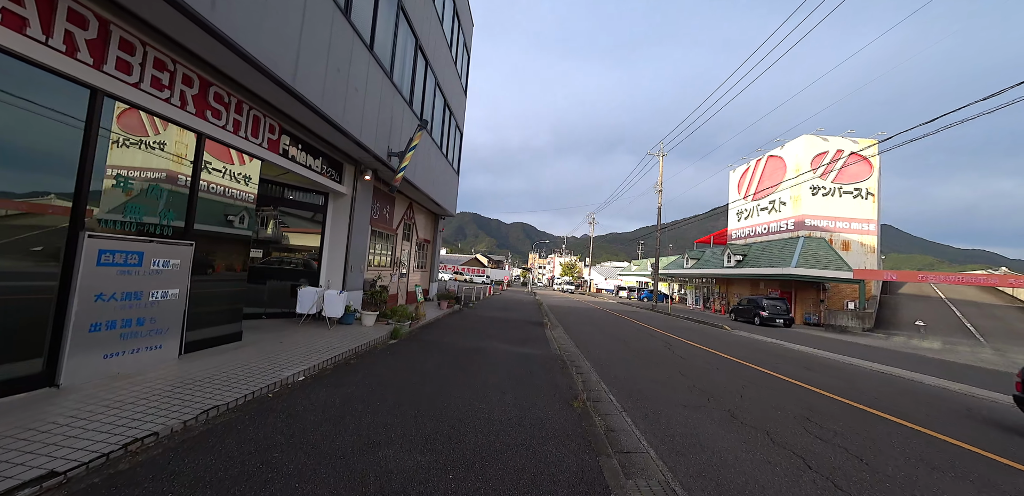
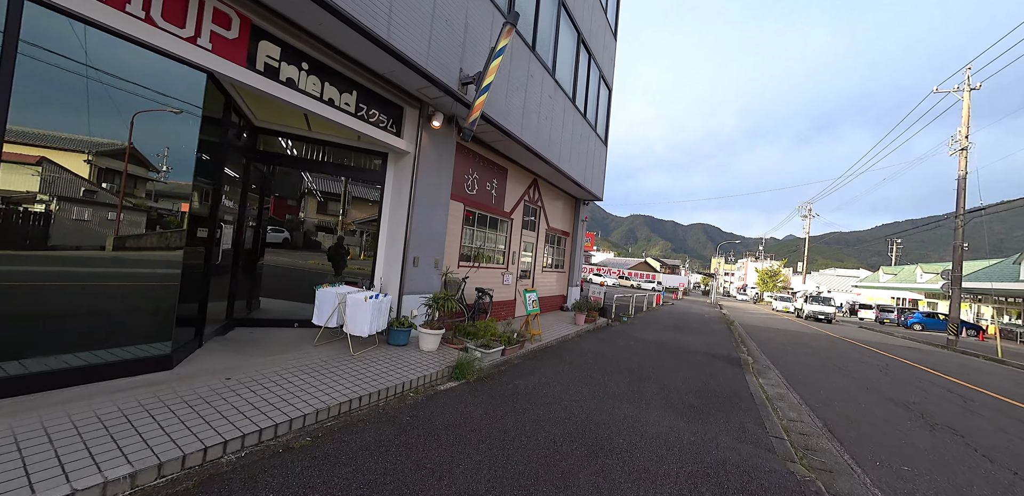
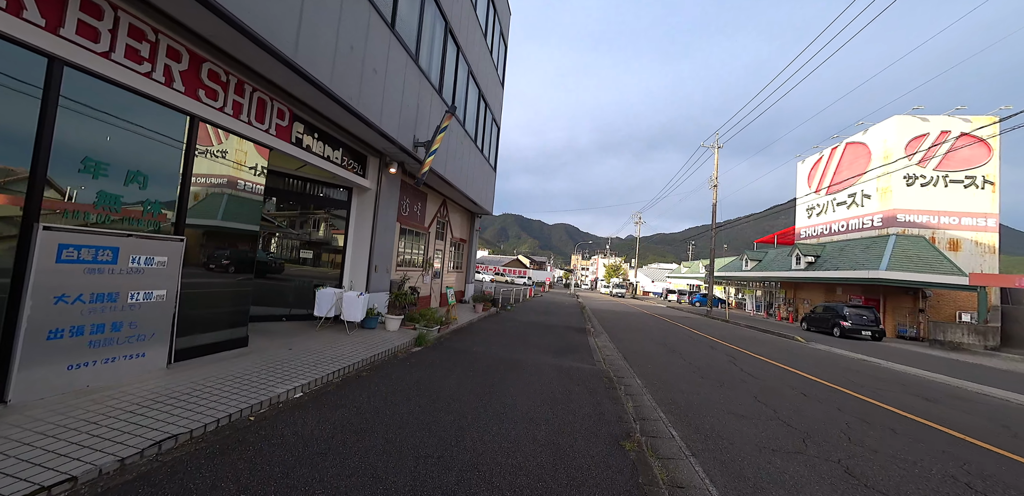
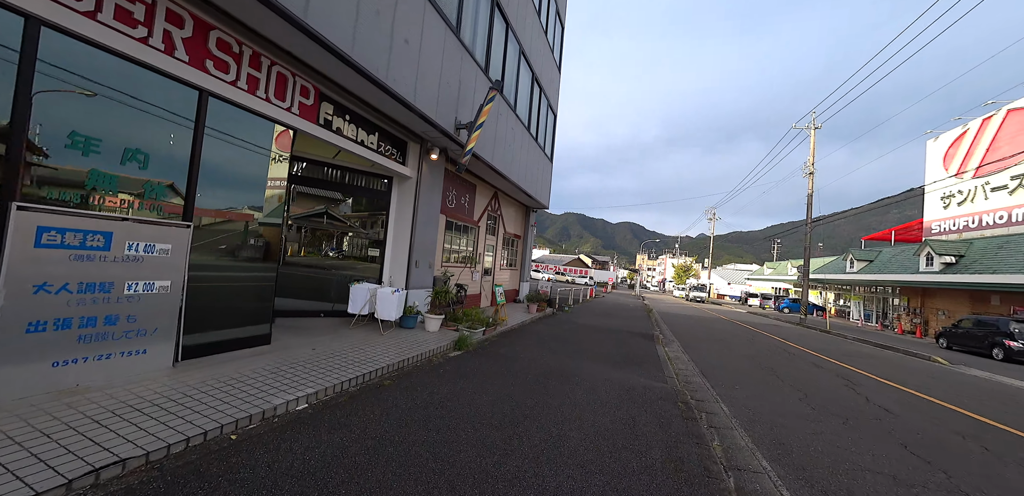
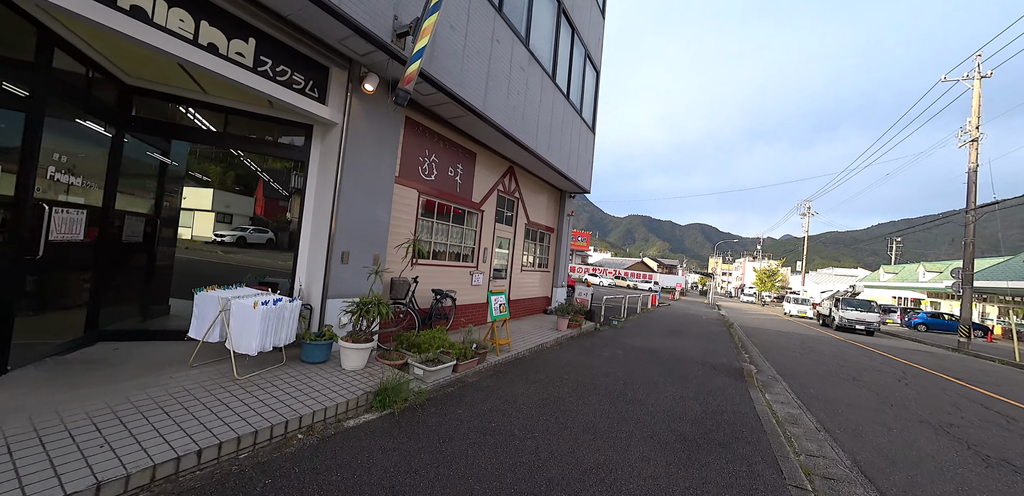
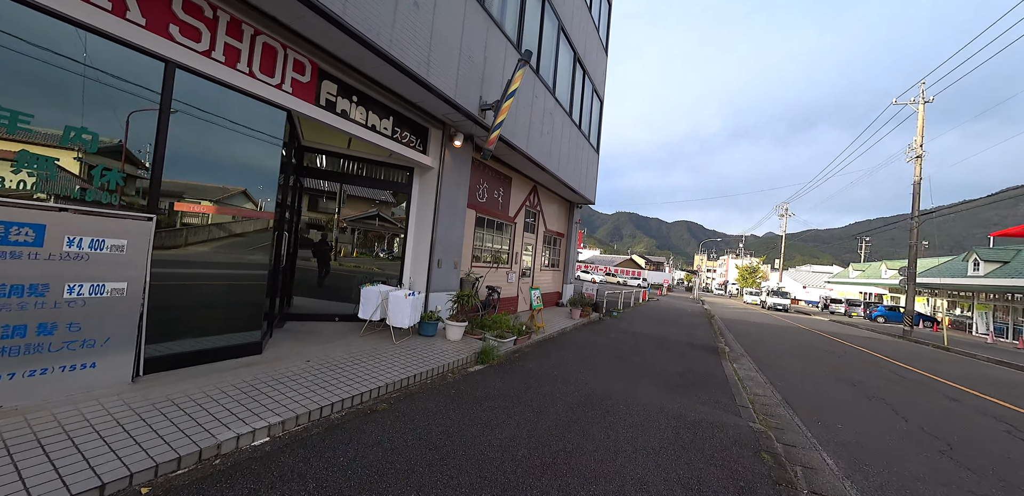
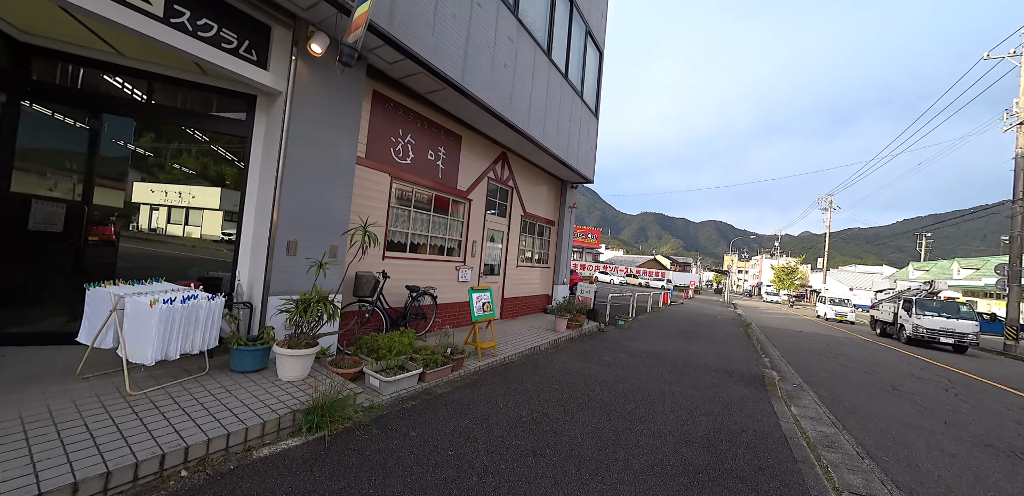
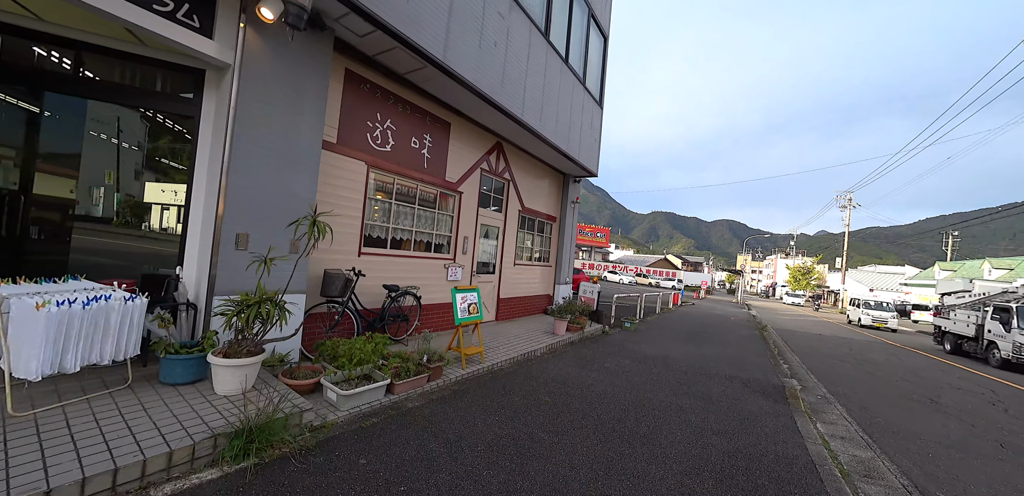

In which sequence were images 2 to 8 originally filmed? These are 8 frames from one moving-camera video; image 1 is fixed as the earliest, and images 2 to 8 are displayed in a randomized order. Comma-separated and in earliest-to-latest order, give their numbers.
3, 4, 6, 2, 5, 7, 8
